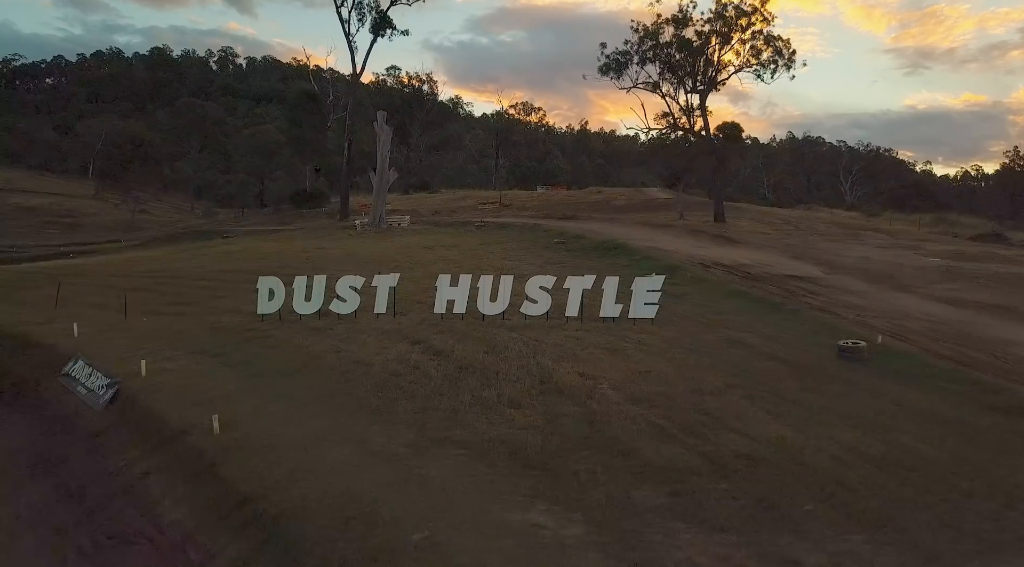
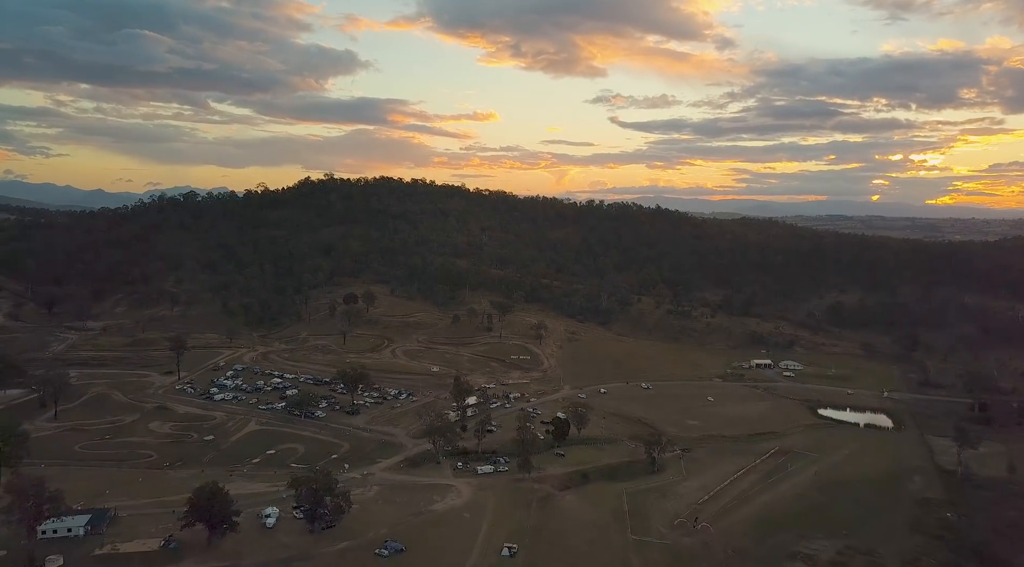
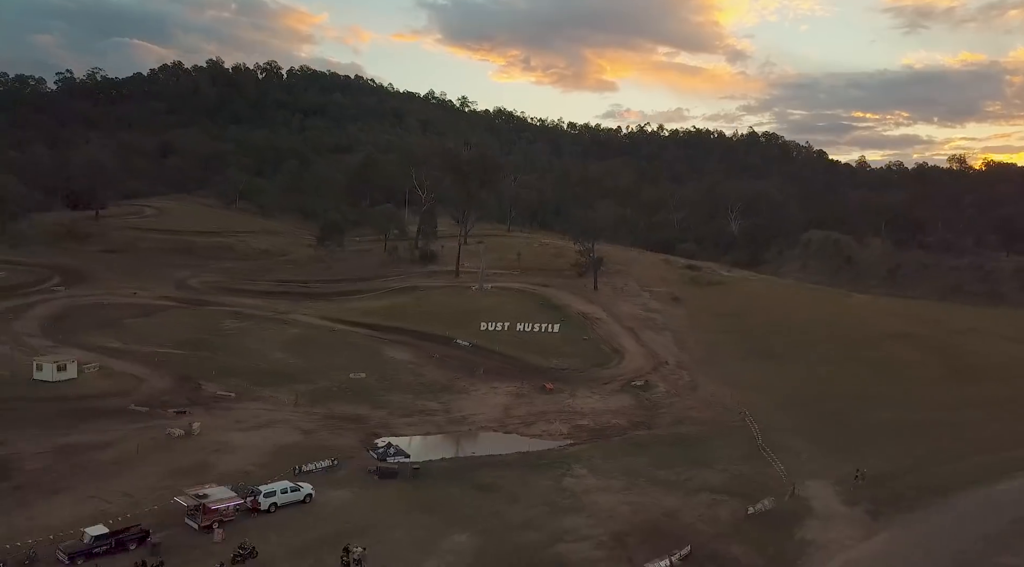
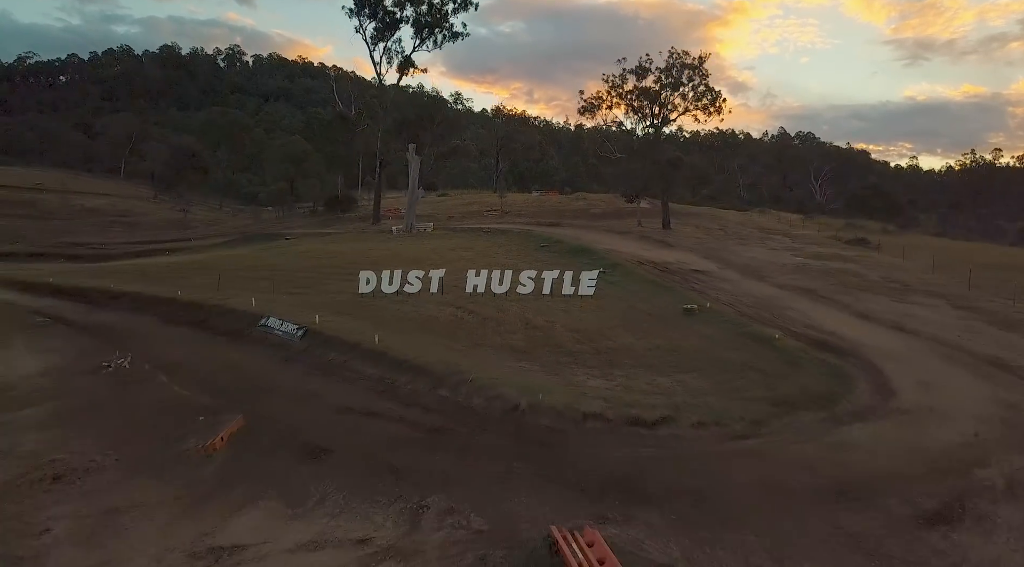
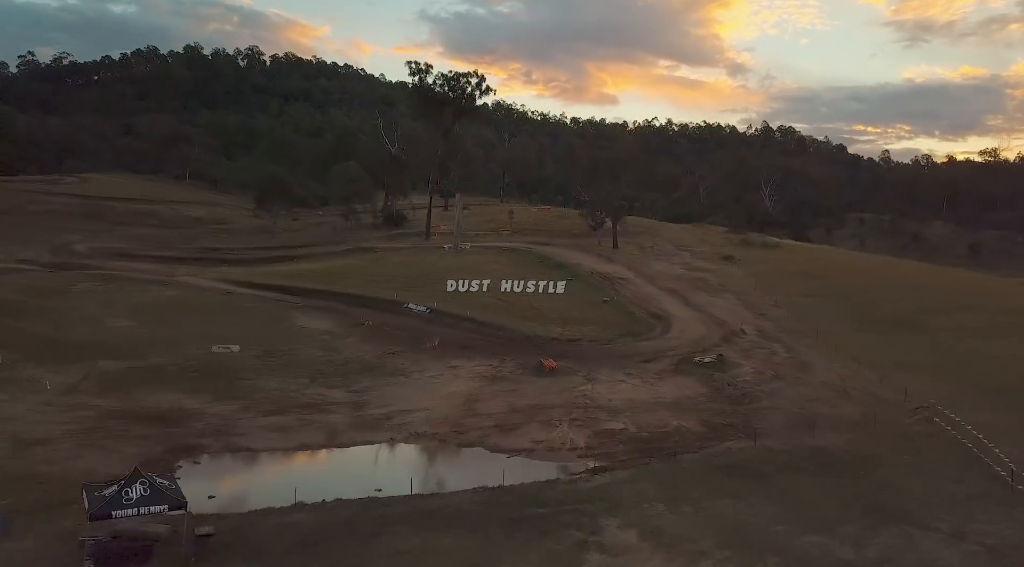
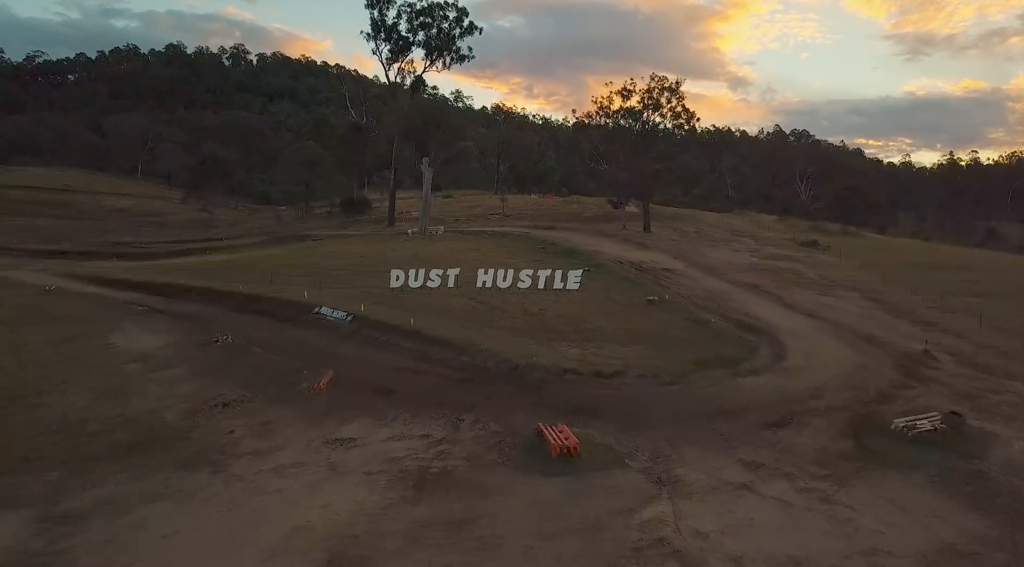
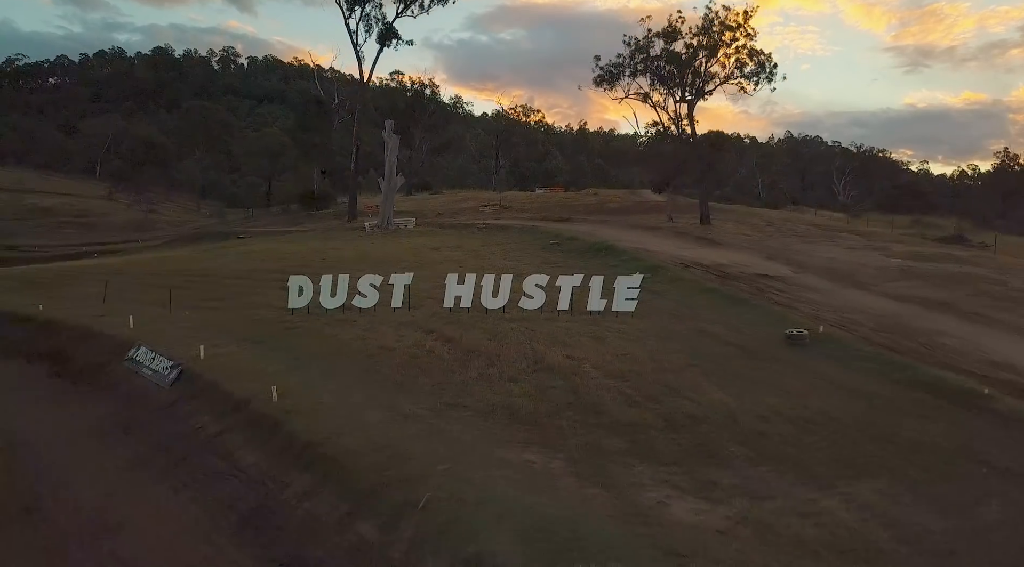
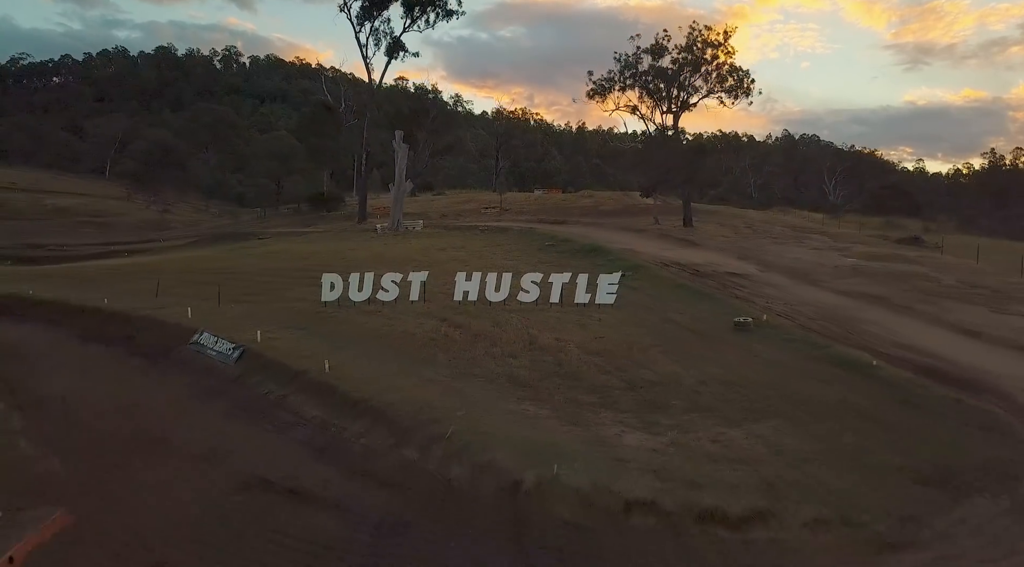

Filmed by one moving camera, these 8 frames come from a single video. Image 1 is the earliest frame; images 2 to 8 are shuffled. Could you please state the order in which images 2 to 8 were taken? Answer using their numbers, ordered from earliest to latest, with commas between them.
7, 8, 4, 6, 5, 3, 2
